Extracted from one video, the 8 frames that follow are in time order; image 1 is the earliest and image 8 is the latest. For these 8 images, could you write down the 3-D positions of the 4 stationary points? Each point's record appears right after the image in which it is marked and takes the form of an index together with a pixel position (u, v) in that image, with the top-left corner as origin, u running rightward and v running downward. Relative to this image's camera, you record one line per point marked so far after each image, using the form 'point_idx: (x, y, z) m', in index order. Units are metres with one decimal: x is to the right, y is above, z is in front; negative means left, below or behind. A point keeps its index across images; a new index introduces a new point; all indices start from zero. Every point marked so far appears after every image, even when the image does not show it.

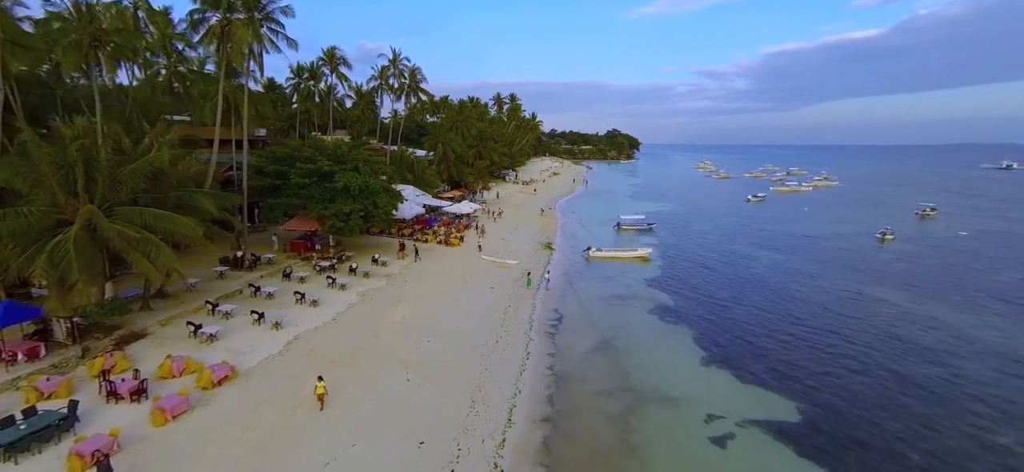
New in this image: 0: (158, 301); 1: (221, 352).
0: (-15.2, -2.8, +17.7) m
1: (-10.7, -4.2, +15.1) m
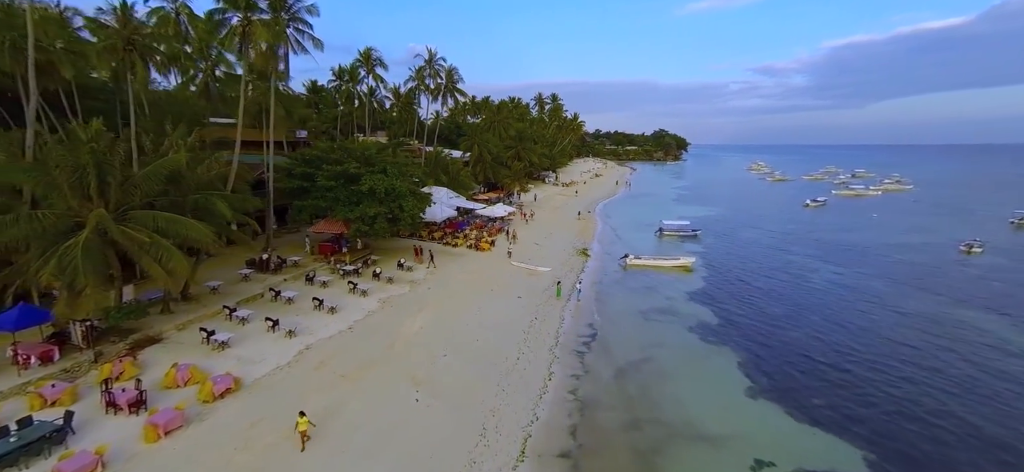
0: (-14.2, -2.9, +17.7) m
1: (-10.1, -4.4, +14.7) m
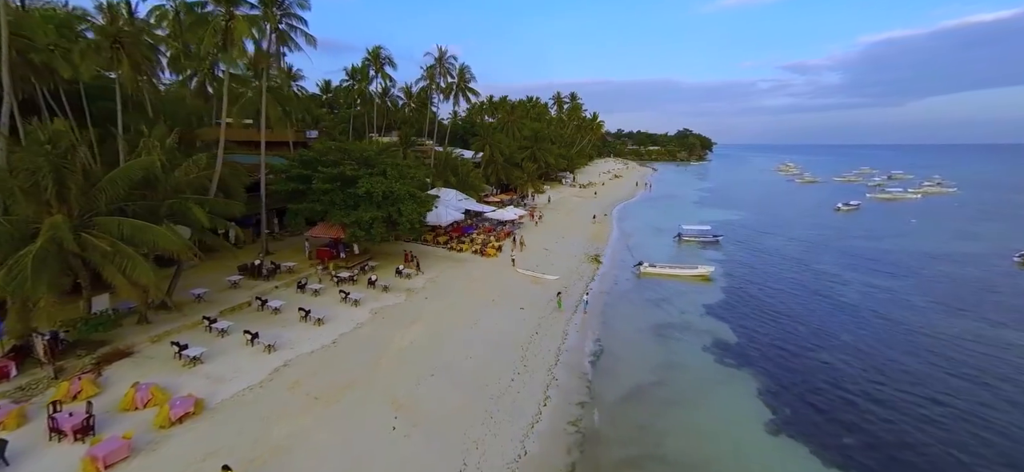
0: (-14.5, -3.2, +16.9) m
1: (-10.4, -4.7, +13.7) m
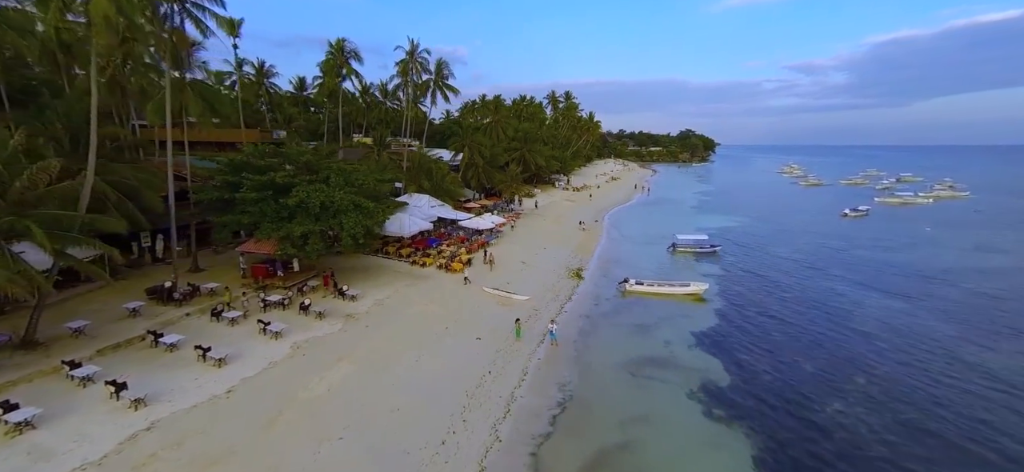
0: (-16.6, -4.0, +13.7) m
1: (-12.6, -5.6, +10.5) m
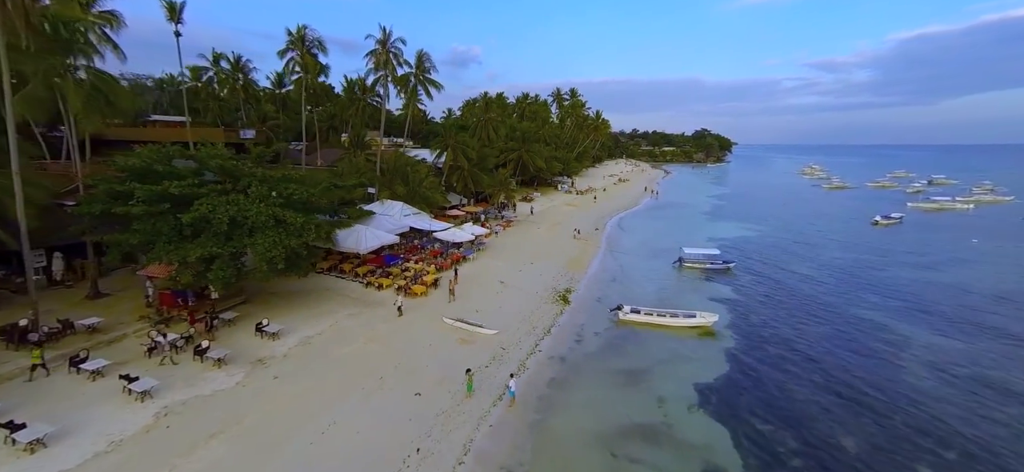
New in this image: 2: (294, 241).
0: (-18.8, -4.9, +9.8) m
1: (-14.9, -6.5, +6.5) m
2: (-9.5, -0.2, +18.0) m
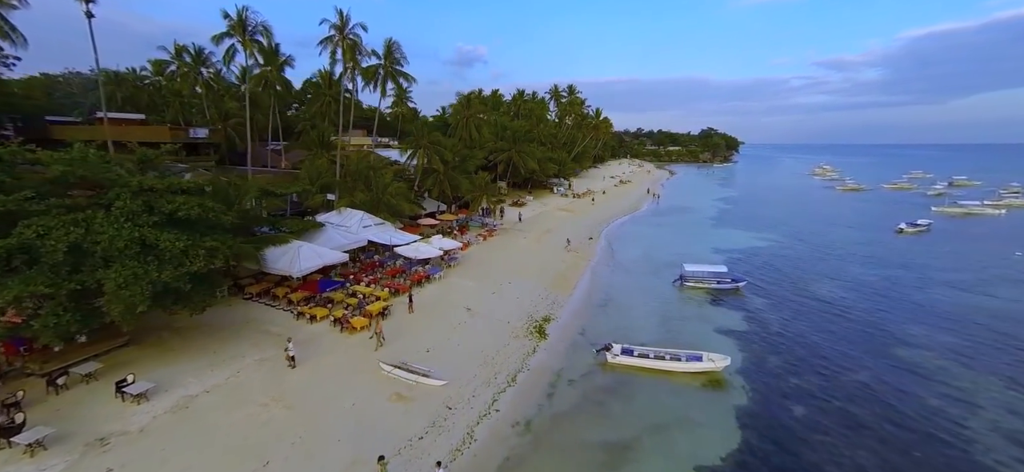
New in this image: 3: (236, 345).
0: (-20.8, -5.9, +5.6) m
1: (-17.0, -7.5, +2.2) m
2: (-11.4, -1.2, +13.7) m
3: (-11.8, -4.6, +17.6) m
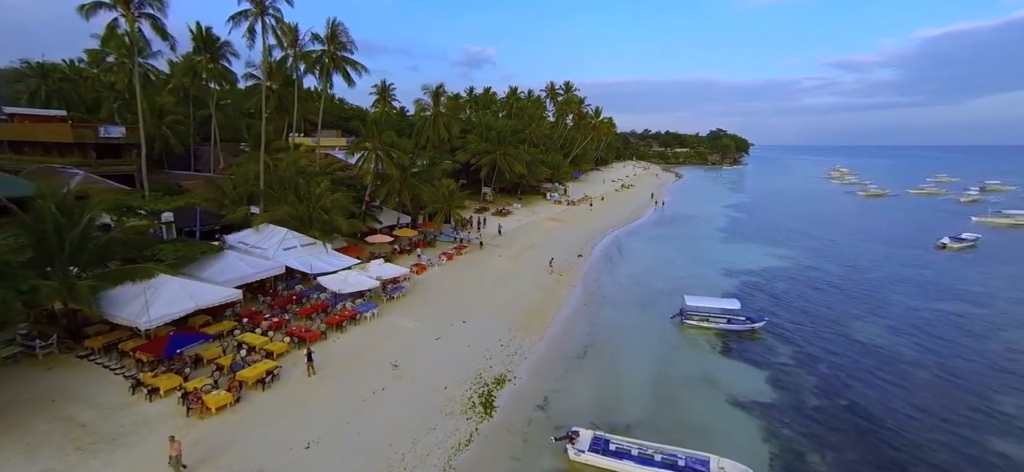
0: (-23.6, -7.2, -0.1) m
1: (-19.9, -8.8, -3.6) m
2: (-14.1, -2.5, +7.8) m
3: (-14.4, -5.9, +11.7) m
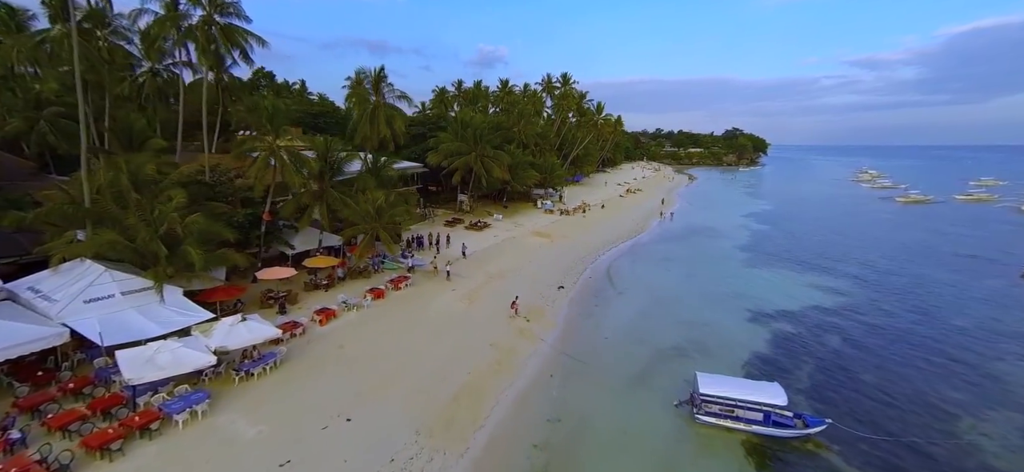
0: (-27.5, -8.9, -7.8) m
1: (-23.8, -10.5, -11.3) m
2: (-17.7, -4.3, -0.1) m
3: (-17.9, -7.6, +3.8) m
